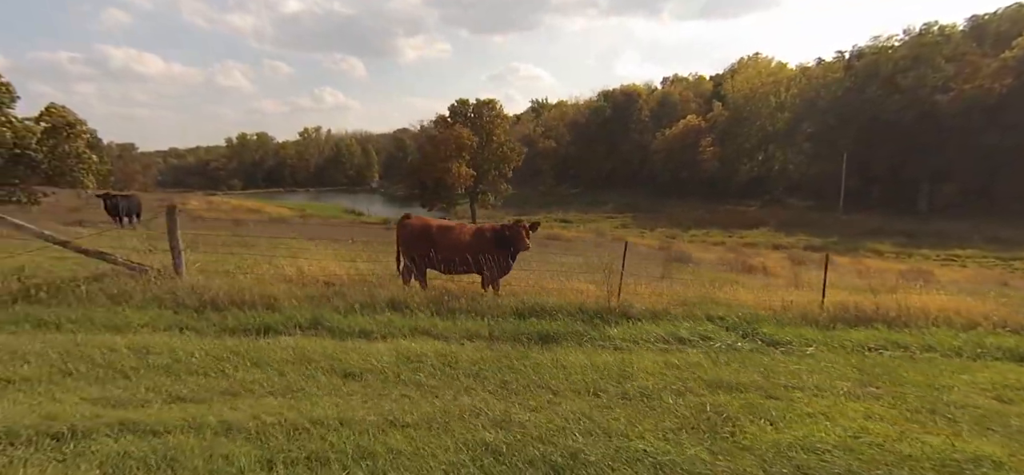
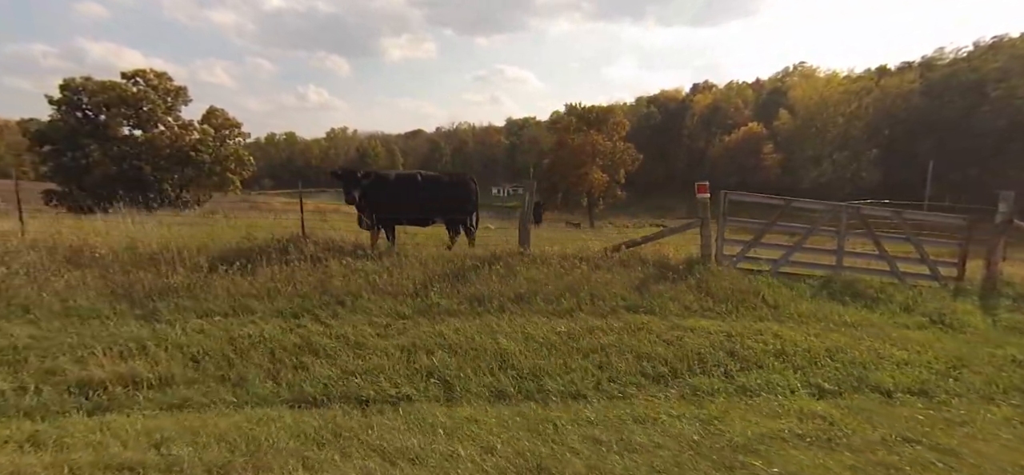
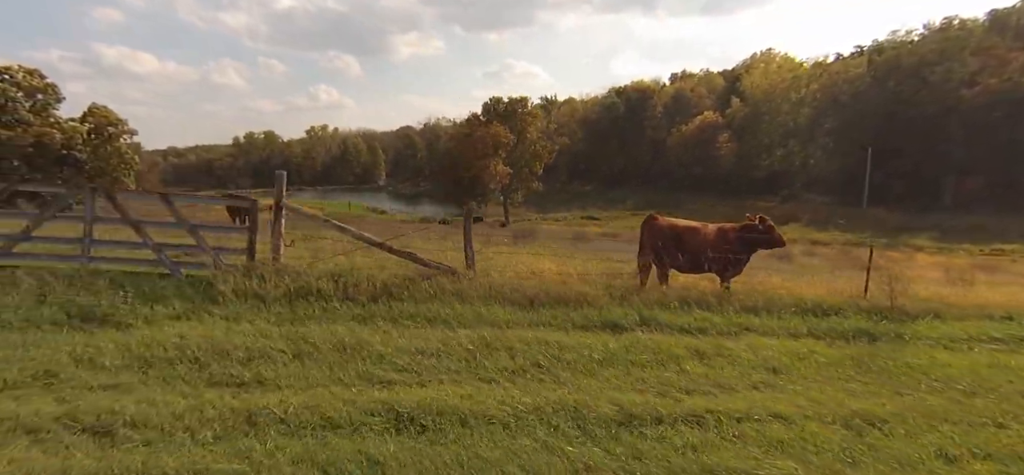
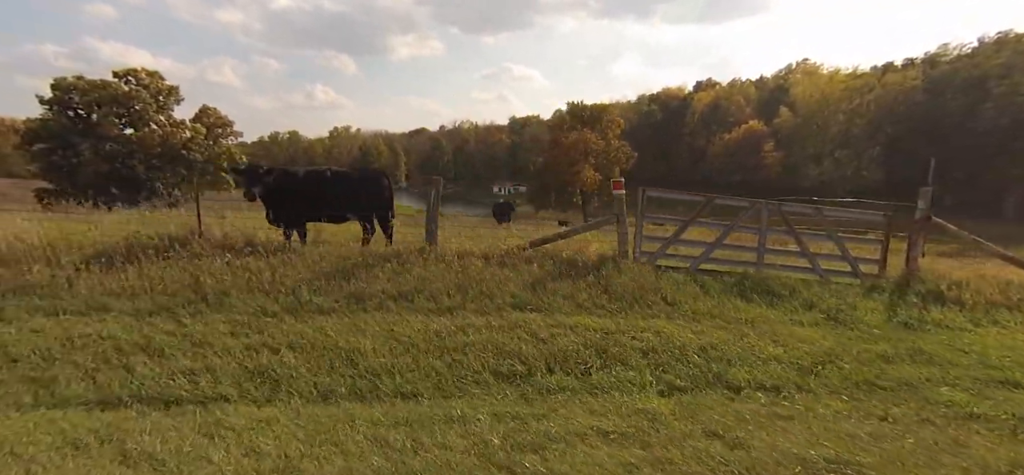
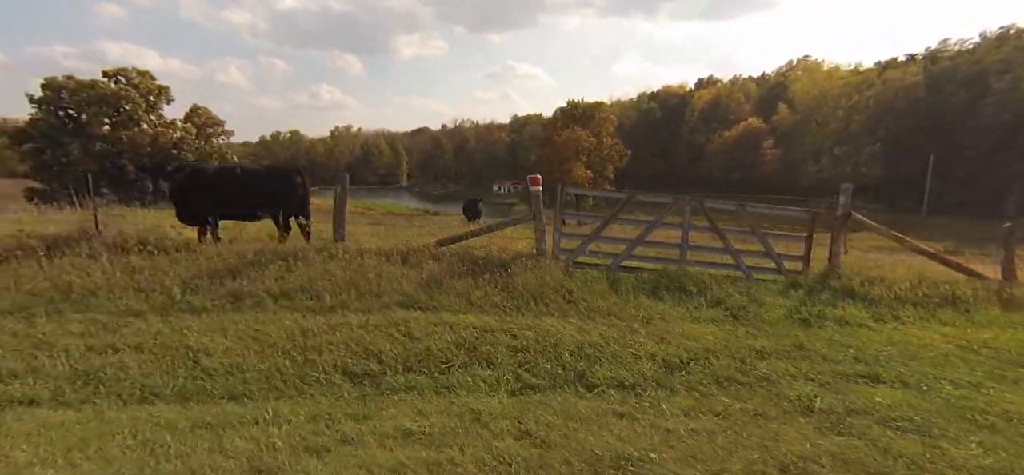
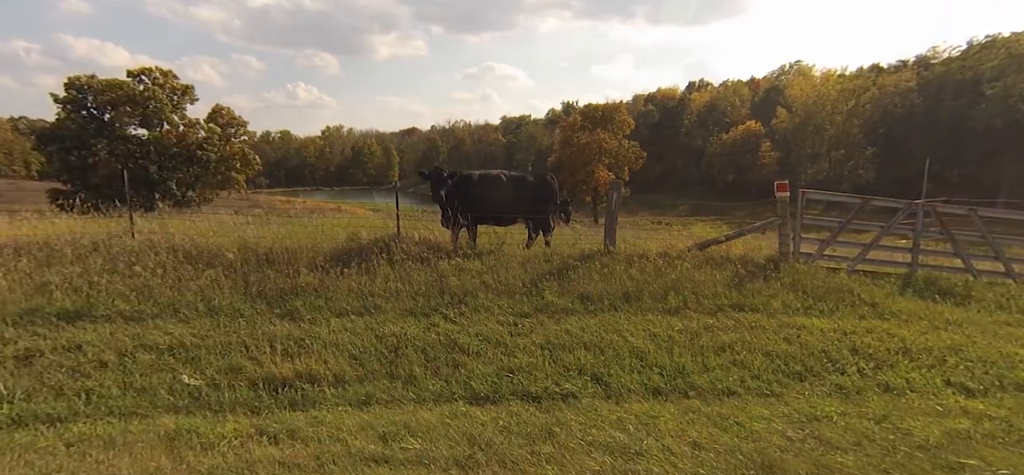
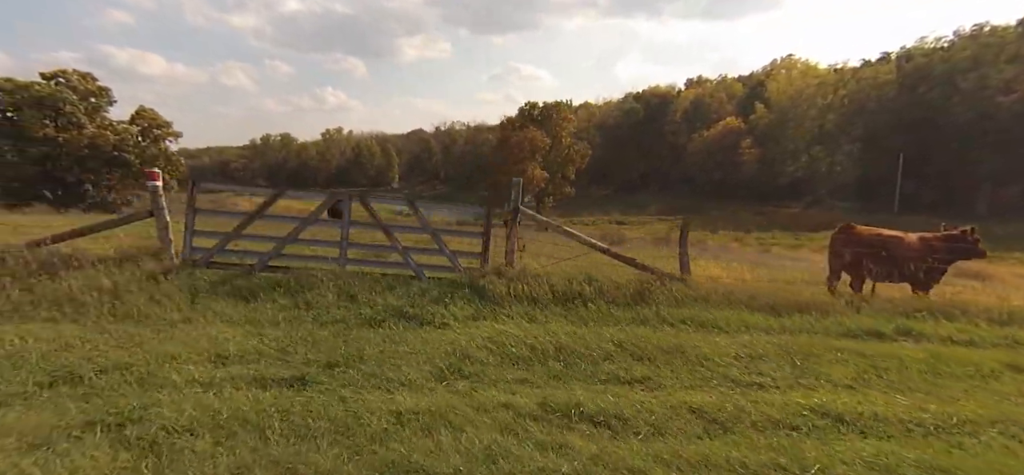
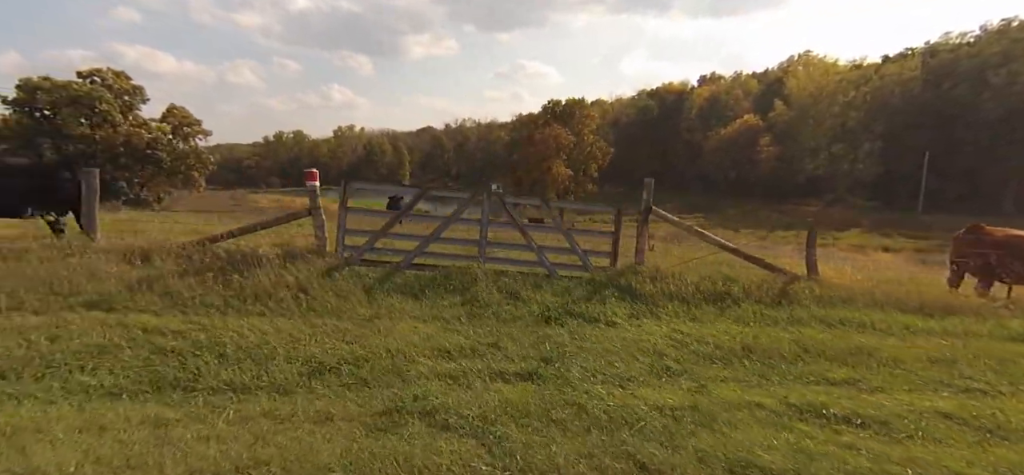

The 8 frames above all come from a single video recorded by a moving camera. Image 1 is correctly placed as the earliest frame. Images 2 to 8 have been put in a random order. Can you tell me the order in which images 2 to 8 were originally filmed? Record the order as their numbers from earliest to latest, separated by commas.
3, 7, 8, 5, 4, 2, 6
